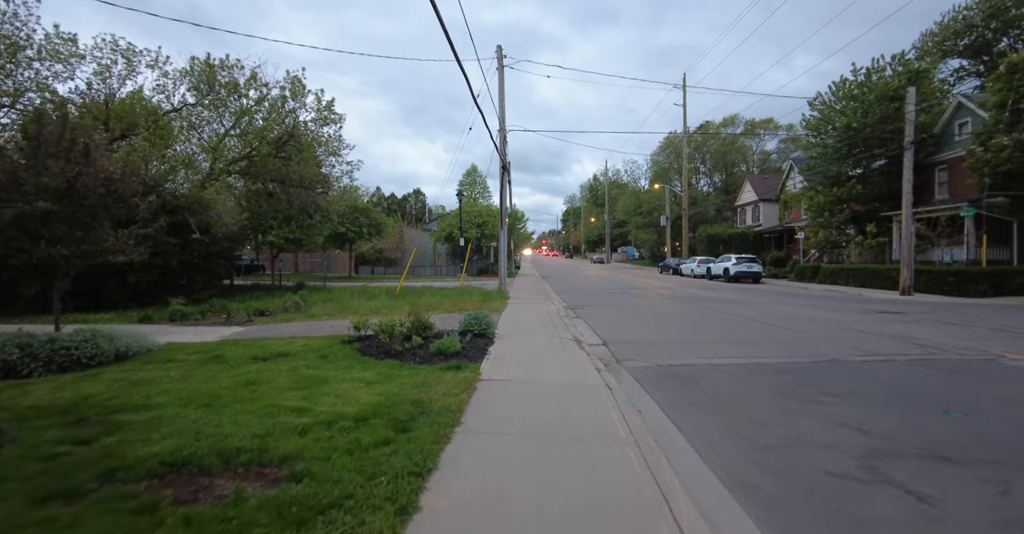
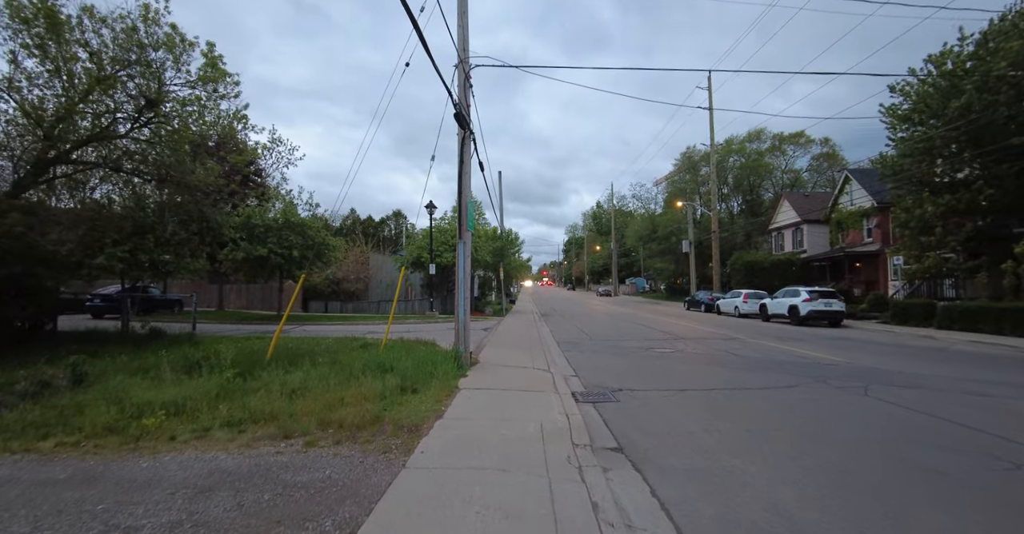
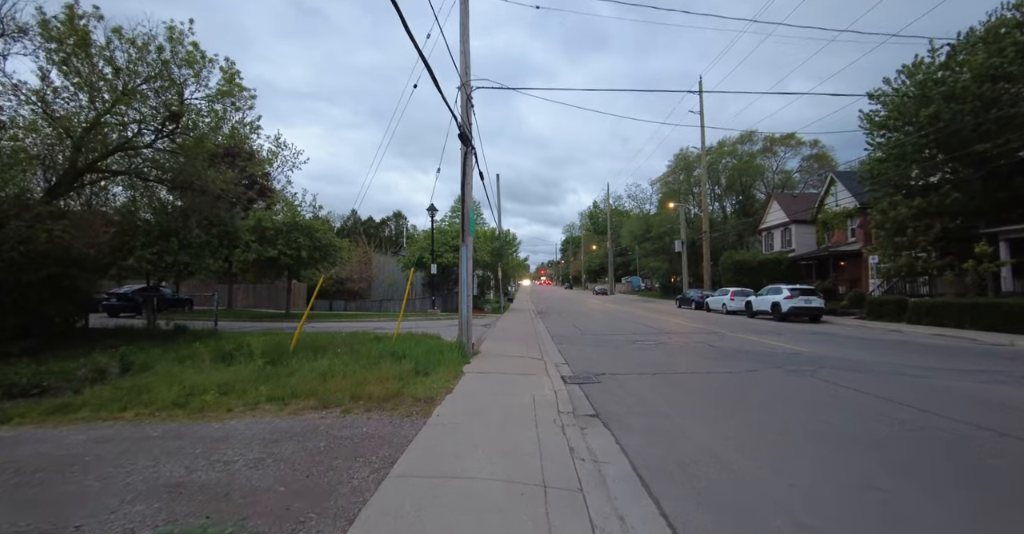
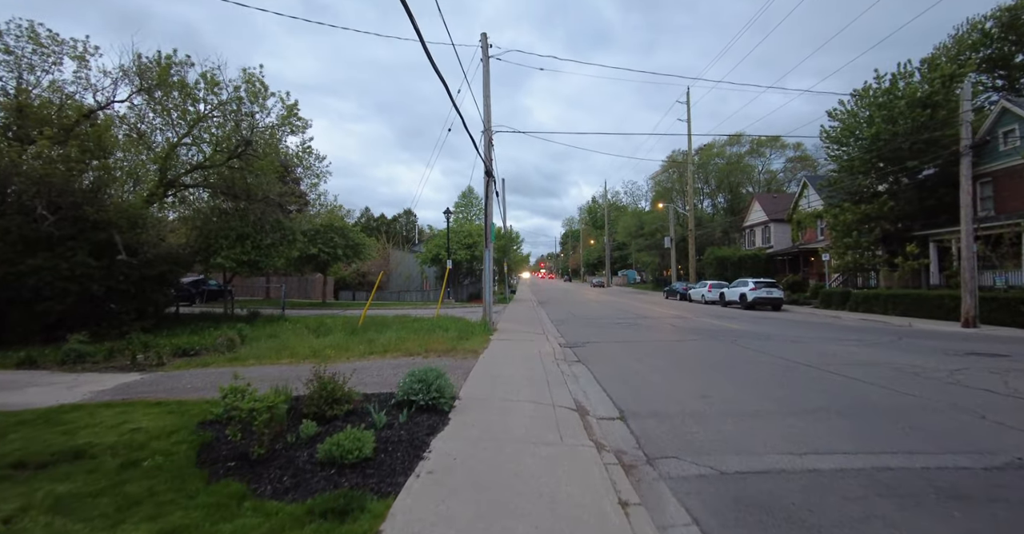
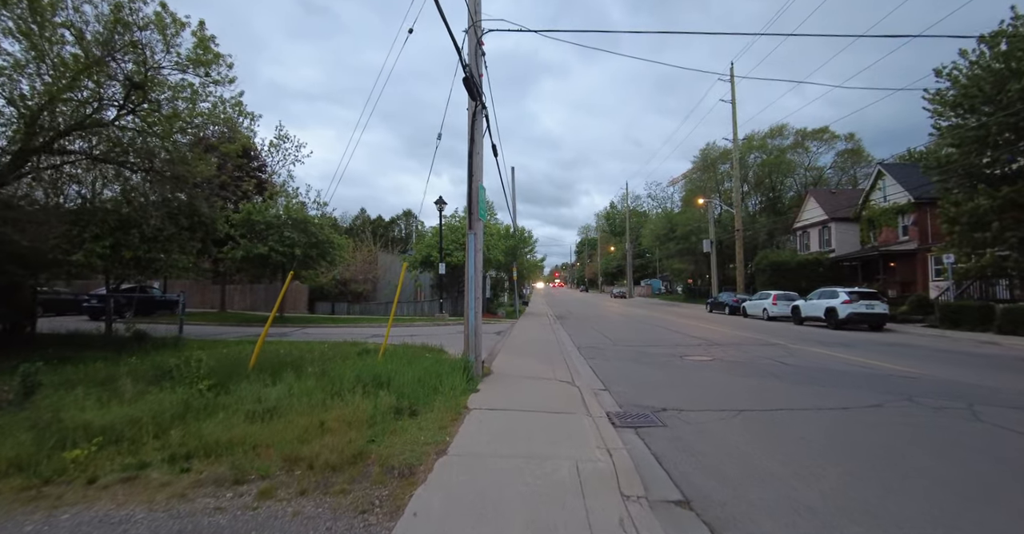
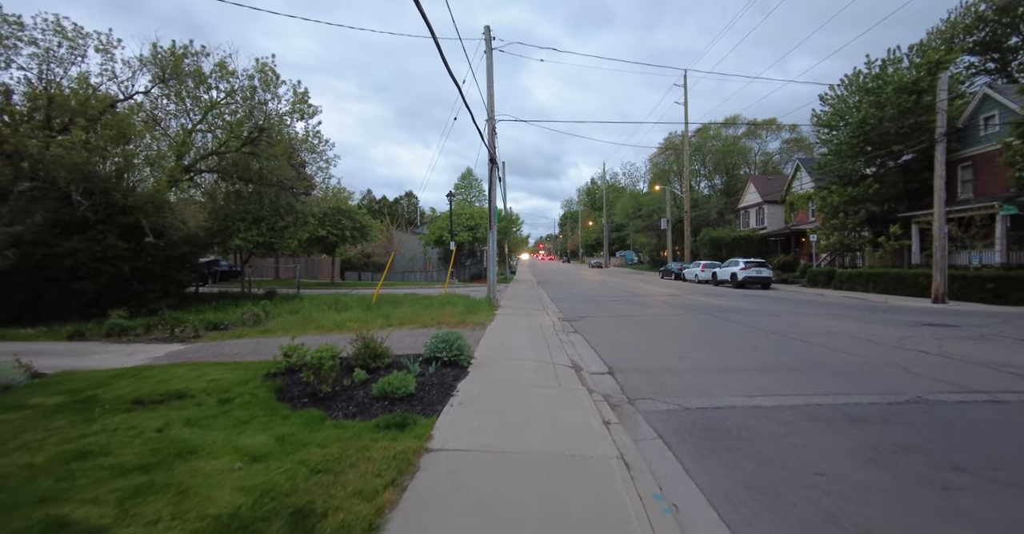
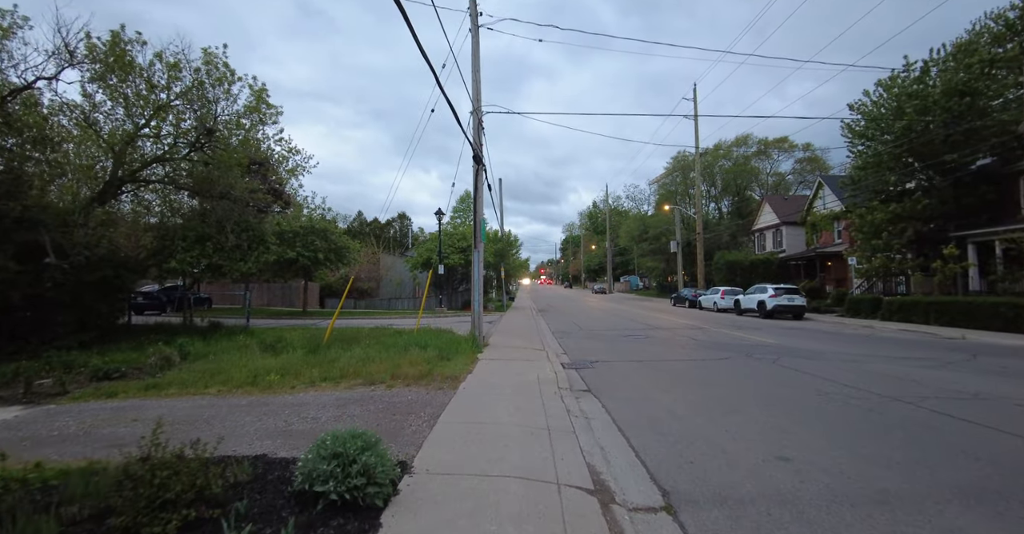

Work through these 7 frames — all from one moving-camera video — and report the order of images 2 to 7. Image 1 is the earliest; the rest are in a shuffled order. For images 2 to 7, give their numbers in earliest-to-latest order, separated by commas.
6, 4, 7, 3, 2, 5
